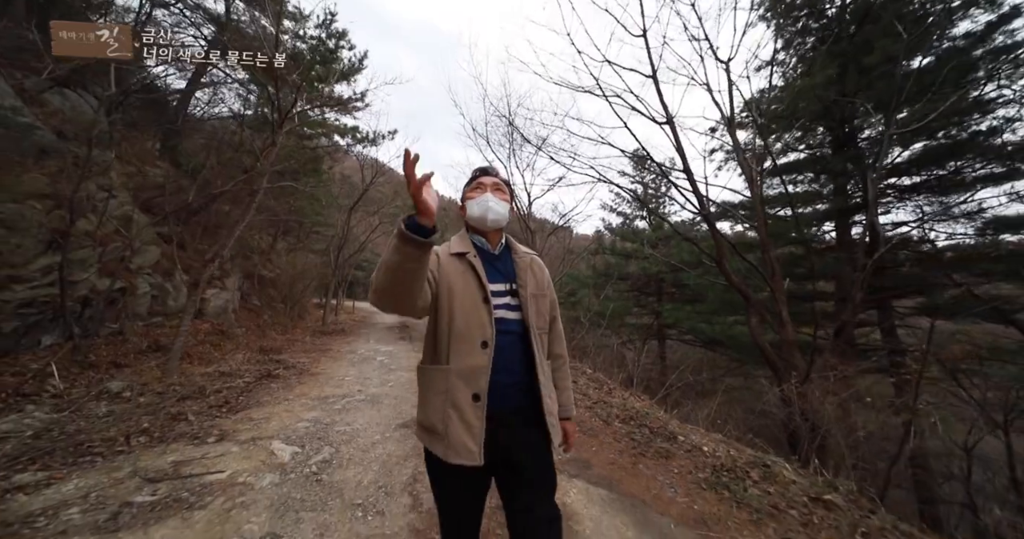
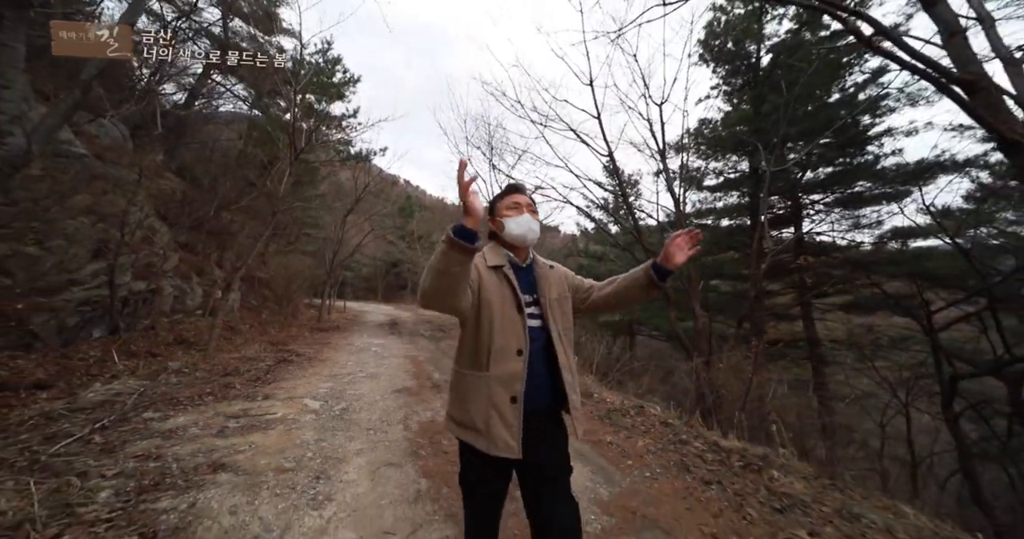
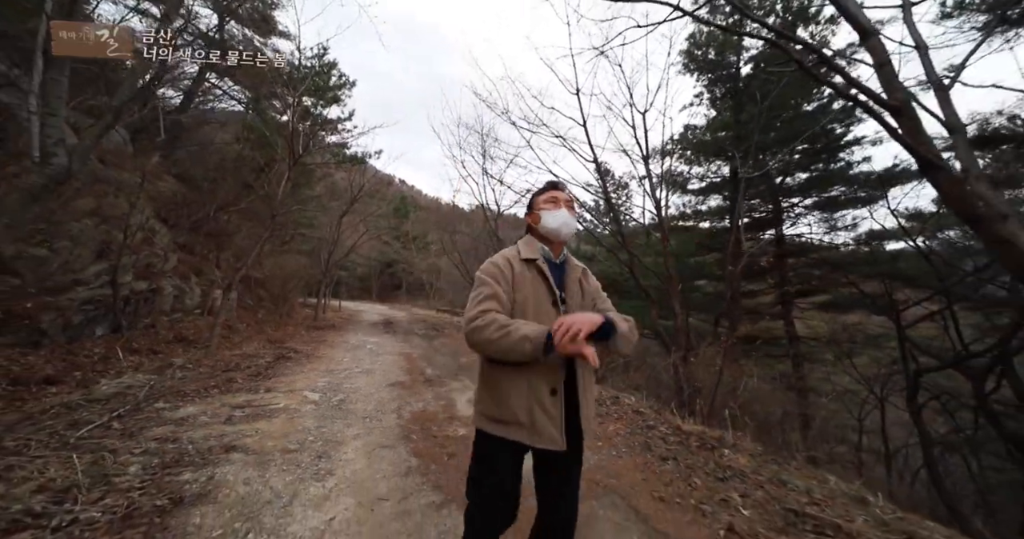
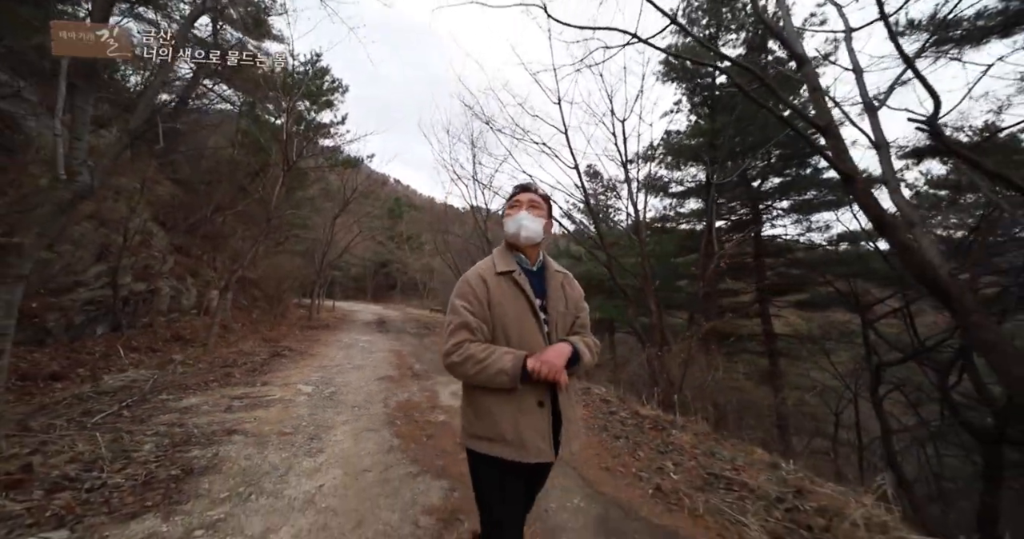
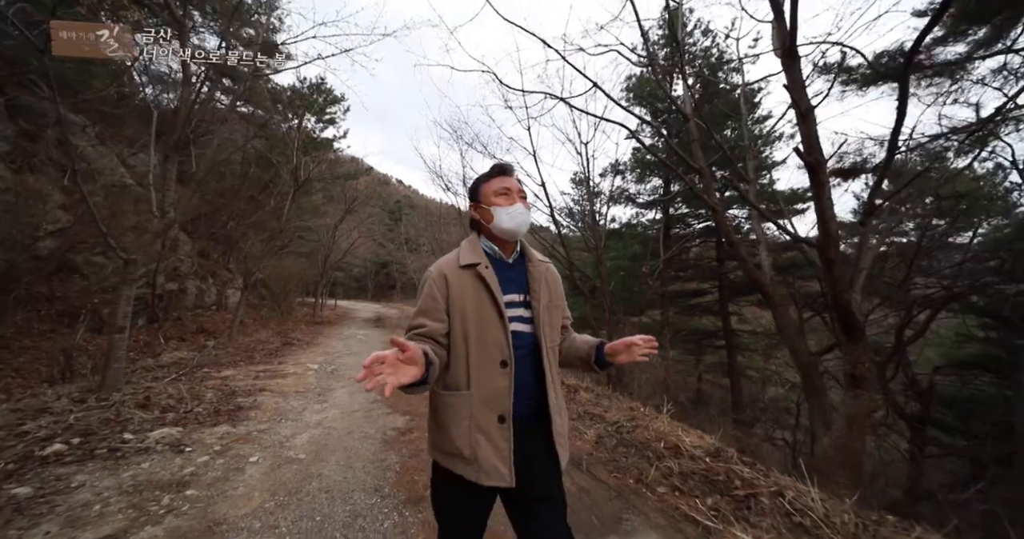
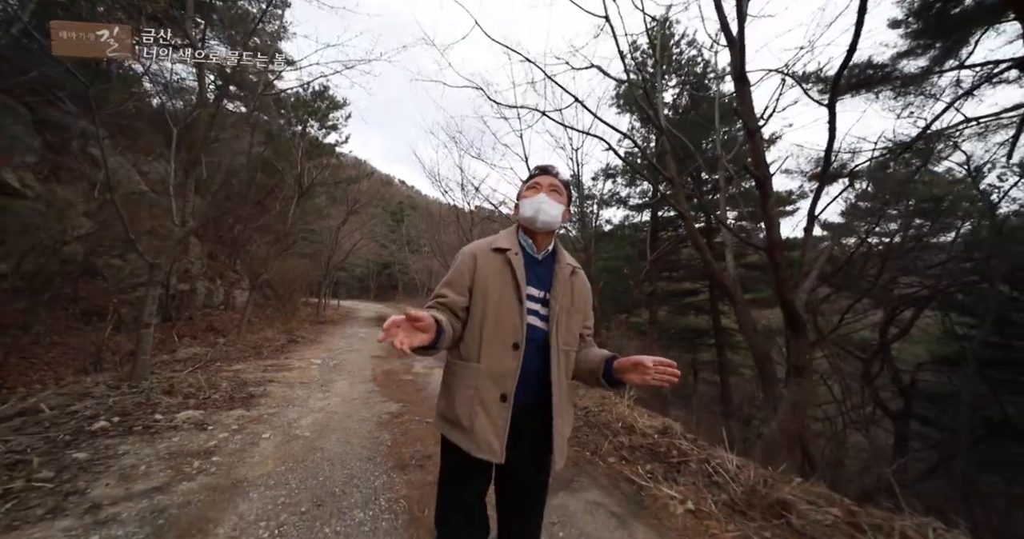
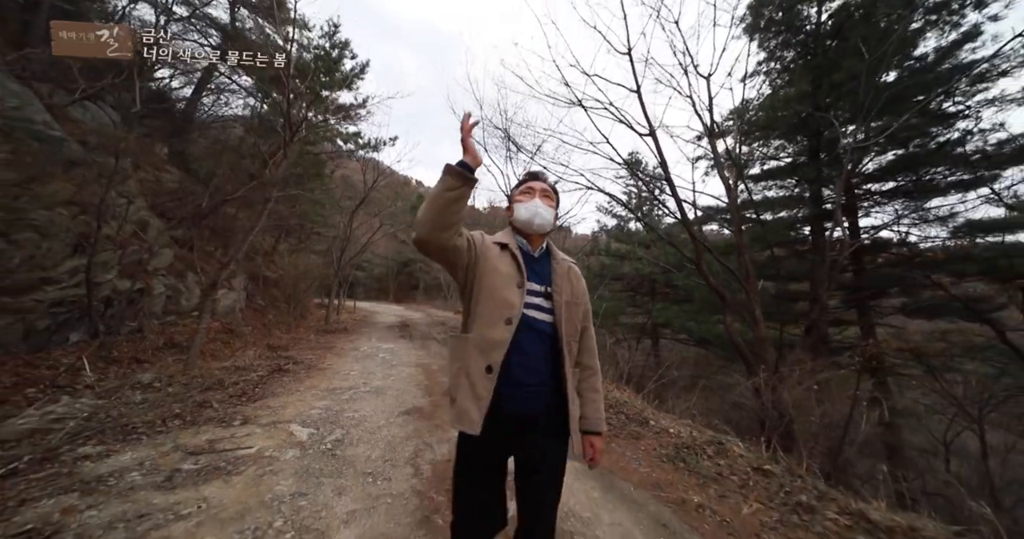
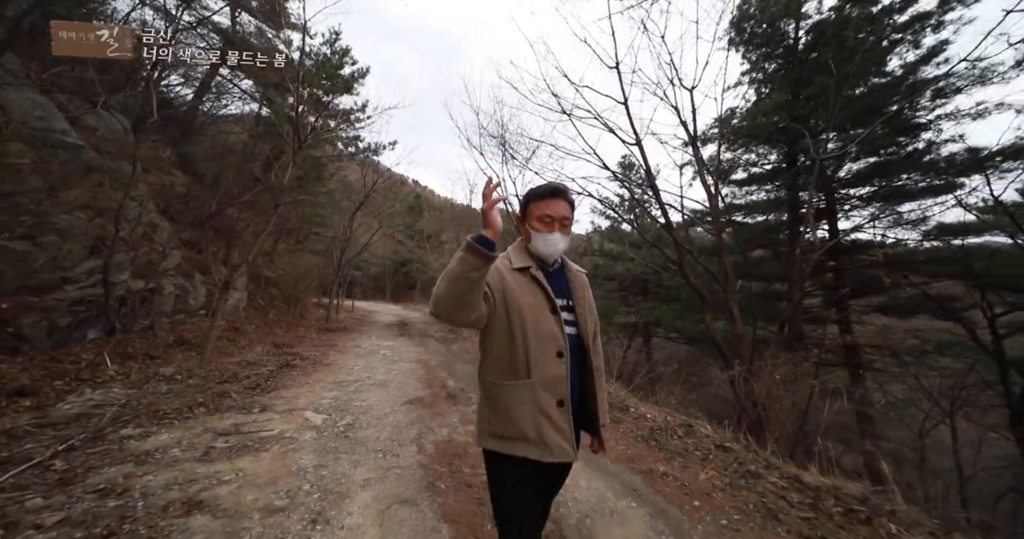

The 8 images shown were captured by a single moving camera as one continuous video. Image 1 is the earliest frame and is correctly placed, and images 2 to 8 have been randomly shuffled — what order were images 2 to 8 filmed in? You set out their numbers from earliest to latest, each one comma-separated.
7, 8, 2, 3, 4, 5, 6
